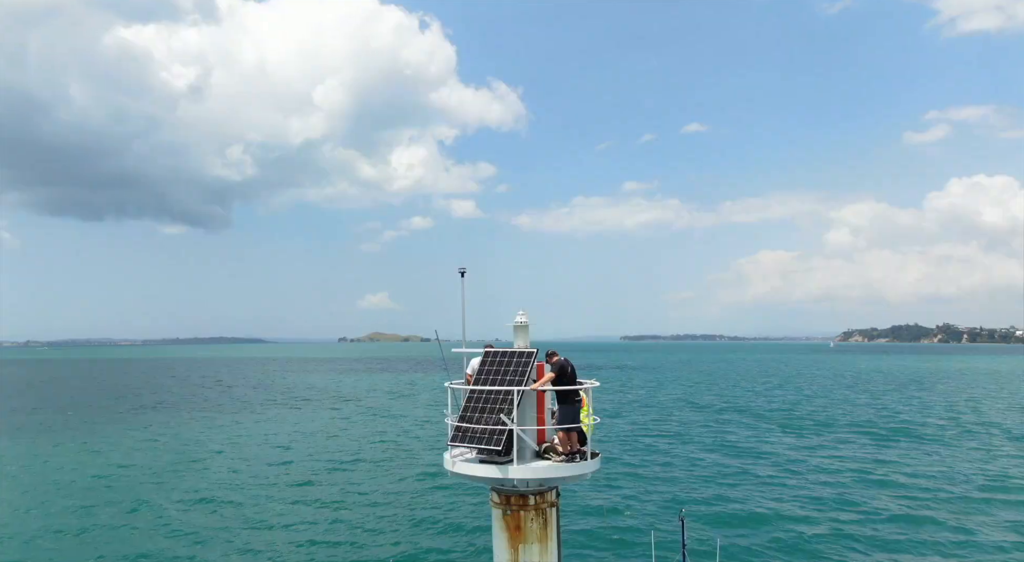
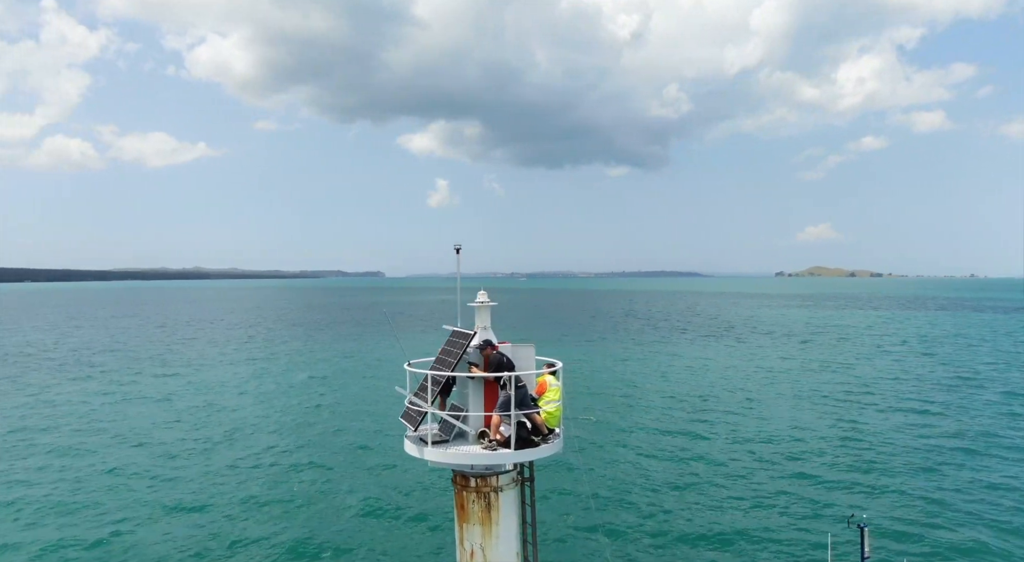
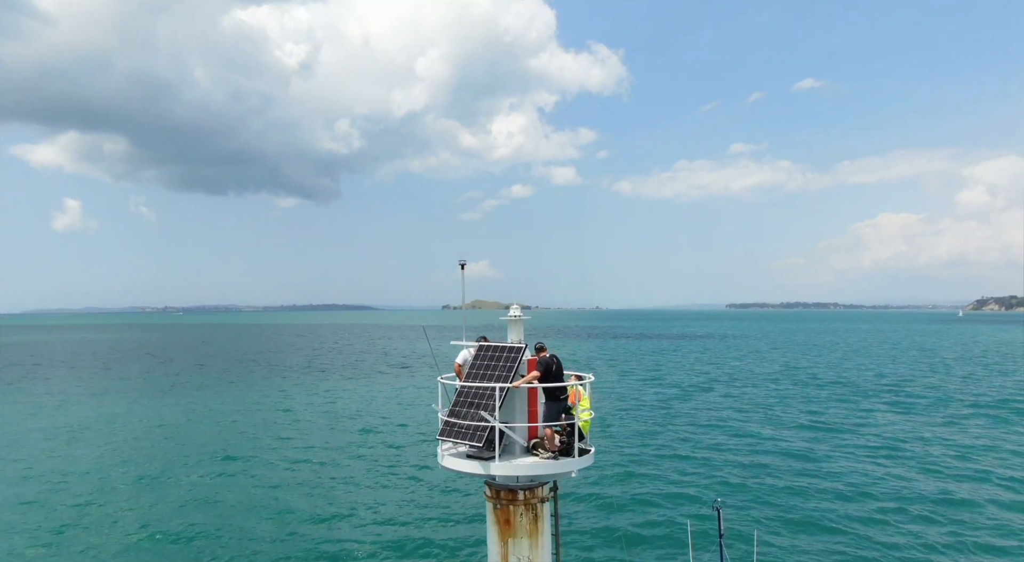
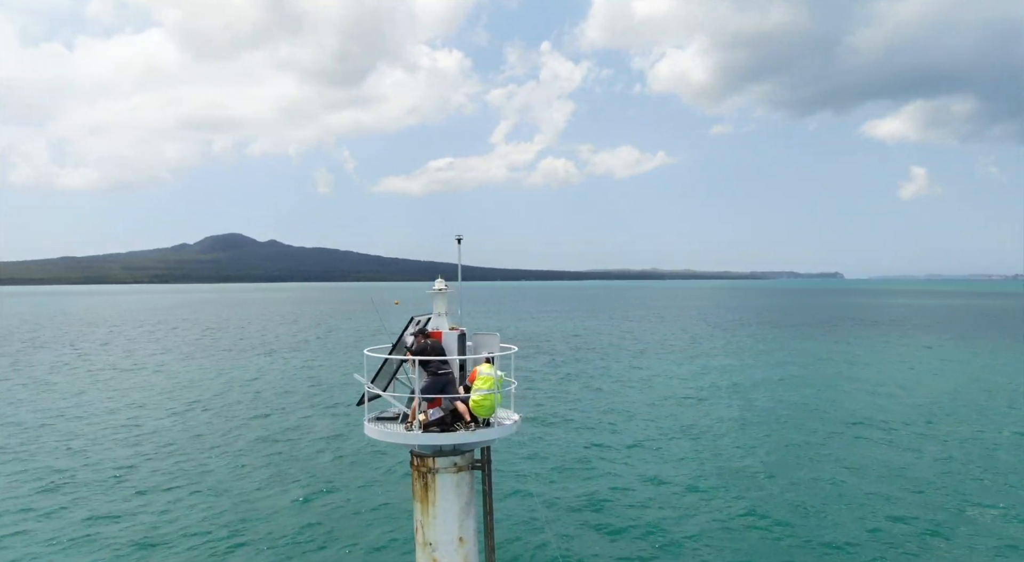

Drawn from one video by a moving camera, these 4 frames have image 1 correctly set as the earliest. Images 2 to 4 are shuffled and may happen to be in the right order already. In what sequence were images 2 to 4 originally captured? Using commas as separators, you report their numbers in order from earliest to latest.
3, 2, 4
